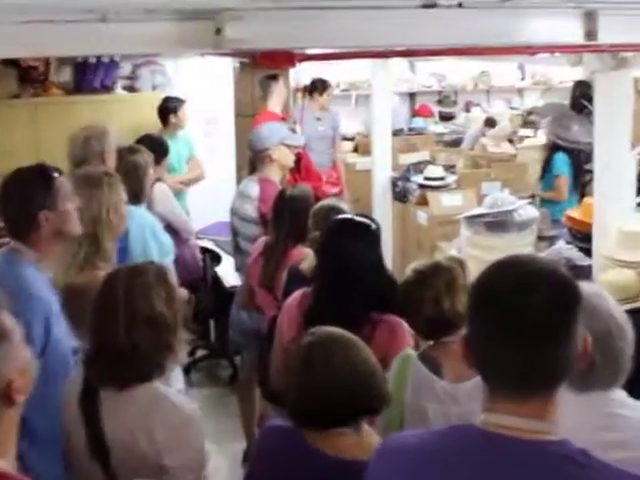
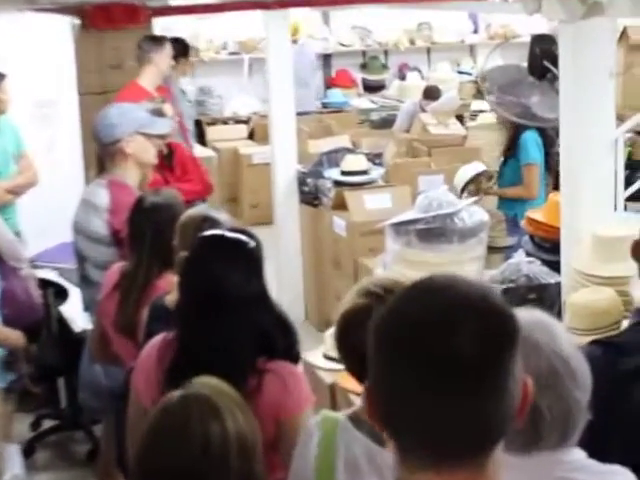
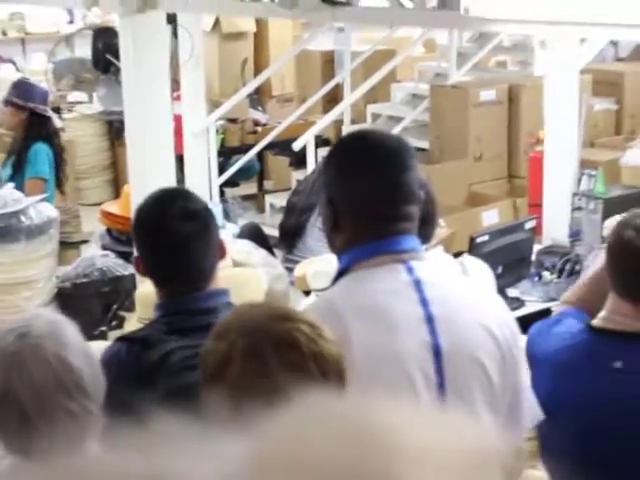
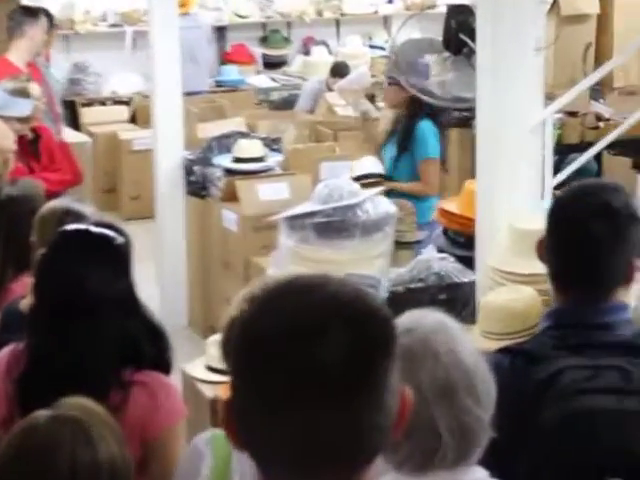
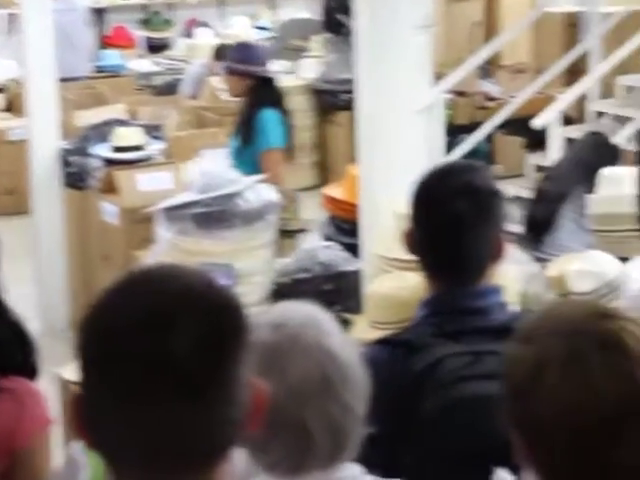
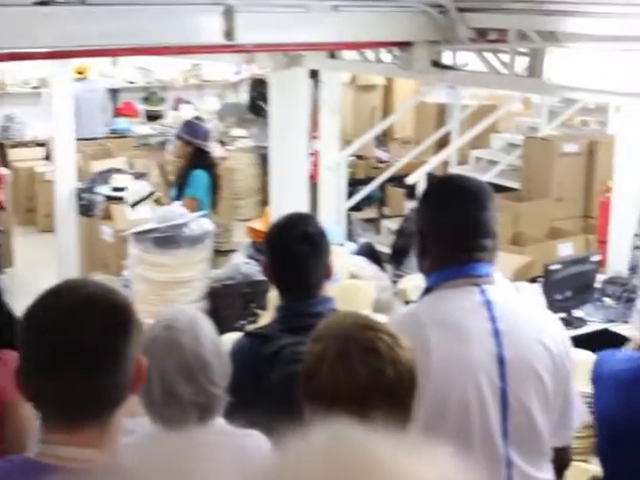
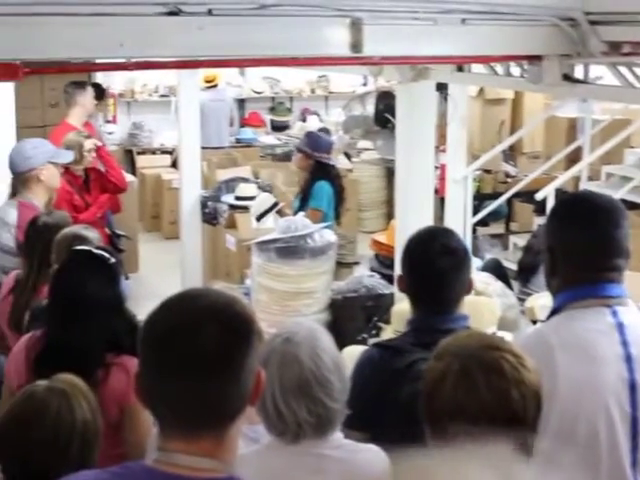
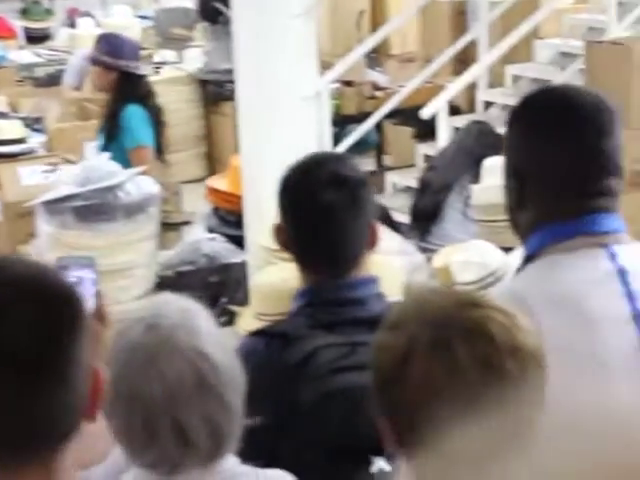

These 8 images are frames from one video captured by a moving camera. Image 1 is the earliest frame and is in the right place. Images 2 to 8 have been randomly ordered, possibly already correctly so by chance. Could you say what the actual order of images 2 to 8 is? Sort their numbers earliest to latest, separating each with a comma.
2, 4, 5, 8, 3, 6, 7
